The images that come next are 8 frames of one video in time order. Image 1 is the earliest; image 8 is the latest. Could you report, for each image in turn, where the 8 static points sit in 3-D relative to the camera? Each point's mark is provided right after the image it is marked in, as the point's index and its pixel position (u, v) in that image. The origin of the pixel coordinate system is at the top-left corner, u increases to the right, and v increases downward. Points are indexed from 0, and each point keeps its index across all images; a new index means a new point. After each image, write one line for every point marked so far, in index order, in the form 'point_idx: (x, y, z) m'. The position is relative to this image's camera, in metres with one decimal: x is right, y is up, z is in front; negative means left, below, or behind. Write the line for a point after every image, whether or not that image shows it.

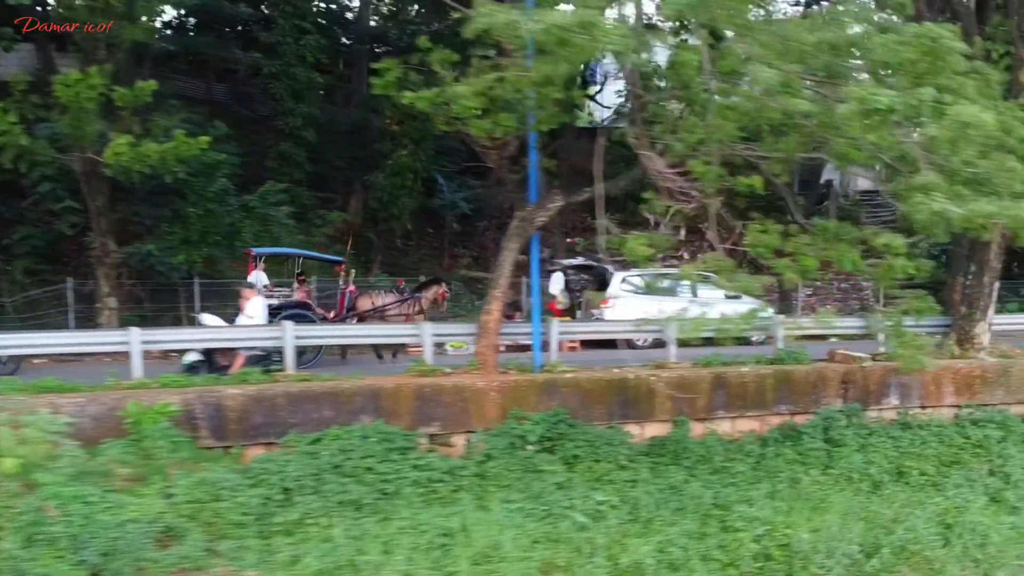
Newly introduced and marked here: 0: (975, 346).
0: (+3.6, -0.5, +8.6) m
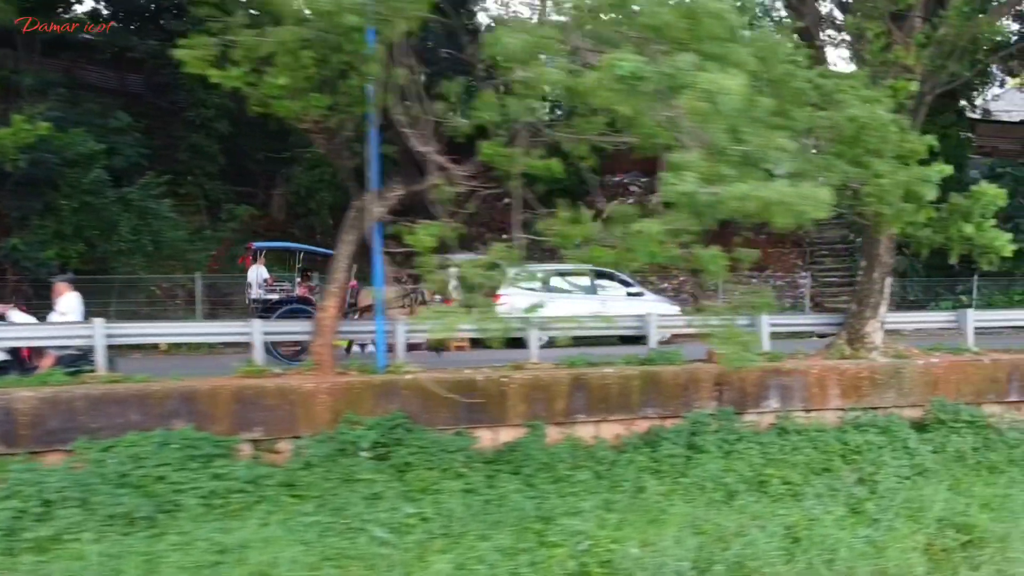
0: (+2.6, -0.4, +8.1) m
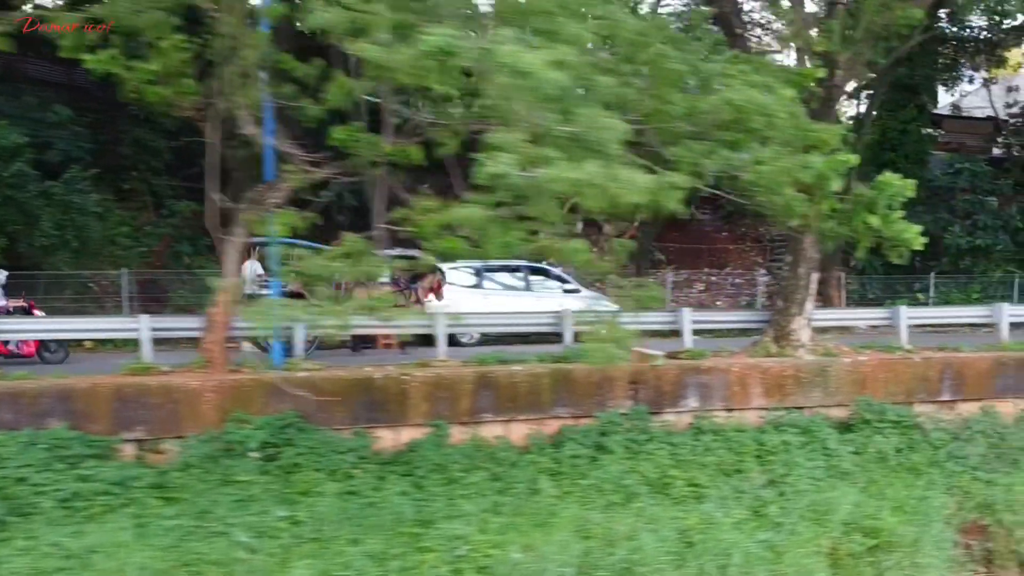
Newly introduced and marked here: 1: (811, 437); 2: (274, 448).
0: (+2.0, -0.4, +7.9) m
1: (+2.0, -1.0, +7.2) m
2: (-1.4, -0.9, +6.2) m
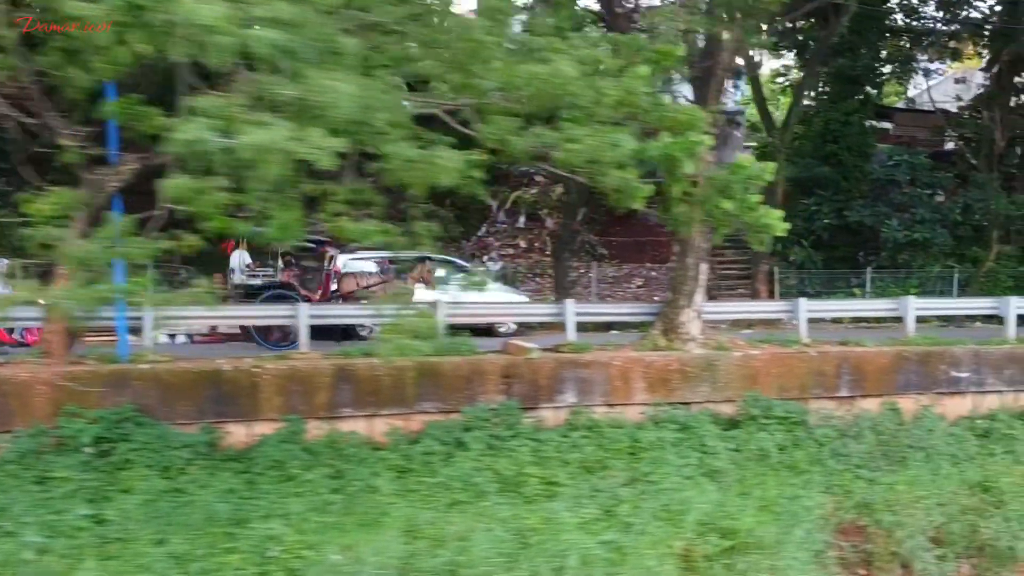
0: (+1.2, -0.3, +7.6) m
1: (+1.1, -0.9, +6.9) m
2: (-2.2, -0.8, +5.9) m
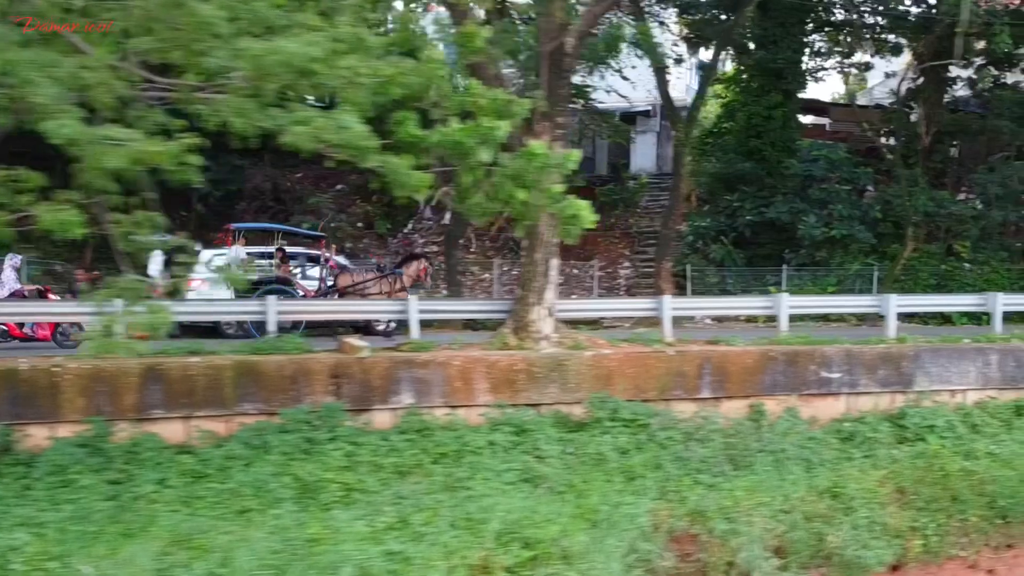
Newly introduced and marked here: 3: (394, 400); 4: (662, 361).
0: (+0.1, -0.3, +7.3) m
1: (+0.1, -0.9, +6.6) m
2: (-3.3, -0.8, +5.6) m
3: (-0.7, -0.7, +6.8) m
4: (+1.0, -0.5, +7.3) m
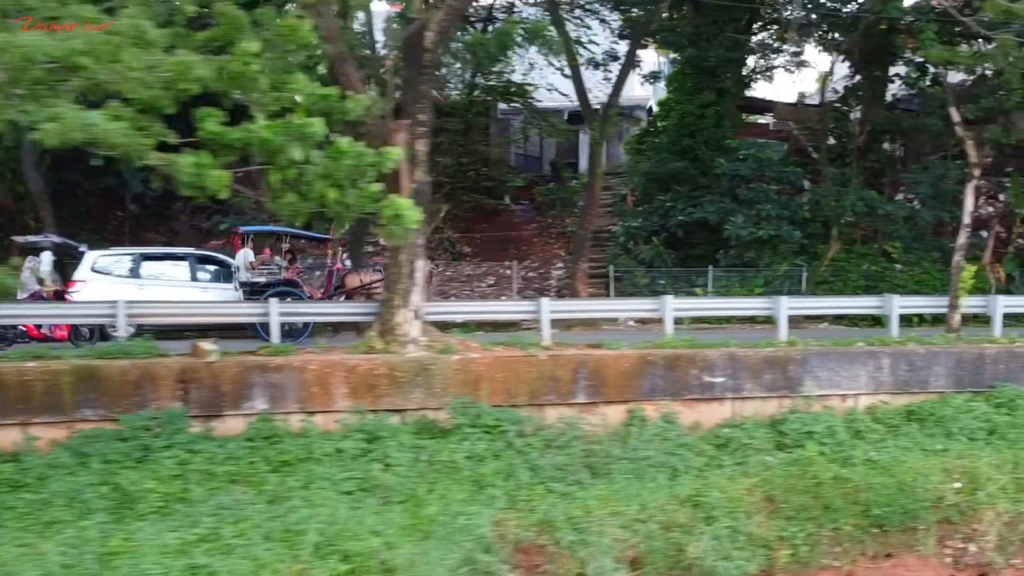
0: (-0.7, -0.3, +7.1) m
1: (-0.8, -0.9, +6.4) m
2: (-4.1, -0.8, +5.4) m
3: (-1.6, -0.7, +6.6) m
4: (+0.1, -0.5, +7.2) m
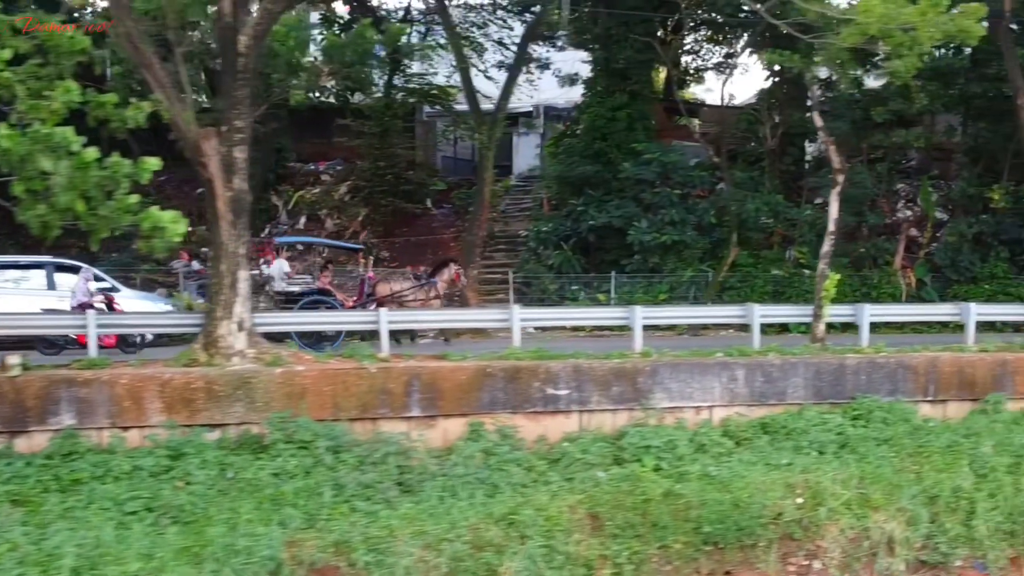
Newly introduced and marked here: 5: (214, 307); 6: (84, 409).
0: (-1.8, -0.4, +6.9) m
1: (-1.9, -1.0, +6.2) m
2: (-5.2, -0.9, +5.2) m
3: (-2.7, -0.8, +6.4) m
4: (-1.0, -0.6, +7.0) m
5: (-1.9, -0.1, +6.9) m
6: (-2.5, -0.7, +6.5) m
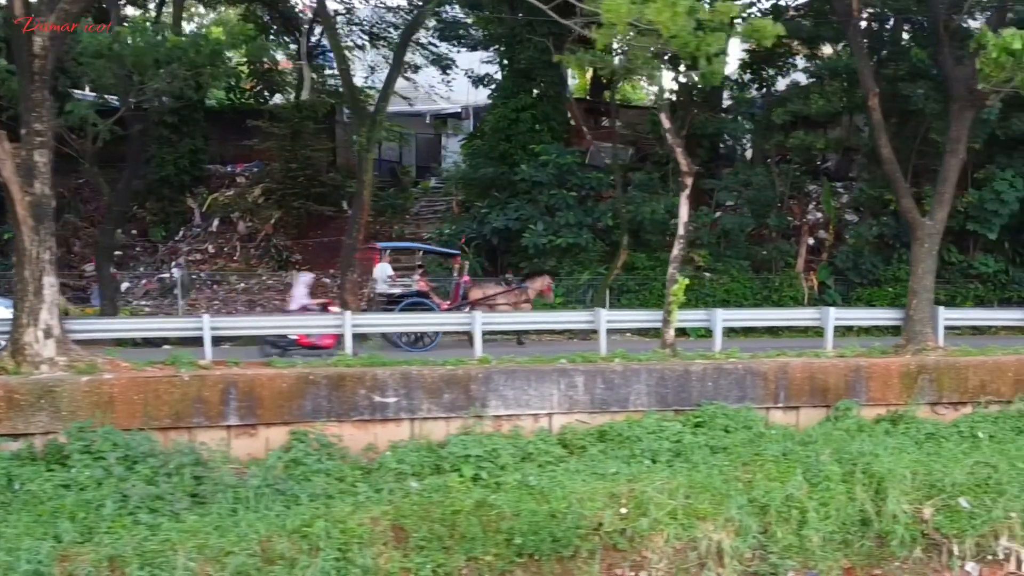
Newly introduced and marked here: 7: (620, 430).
0: (-3.0, -0.4, +6.7) m
1: (-3.0, -1.0, +6.1) m
2: (-6.4, -0.9, +5.1) m
3: (-3.8, -0.8, +6.3) m
4: (-2.1, -0.6, +6.8) m
5: (-3.0, -0.2, +6.7) m
6: (-3.7, -0.8, +6.3) m
7: (+0.7, -1.0, +7.5) m
